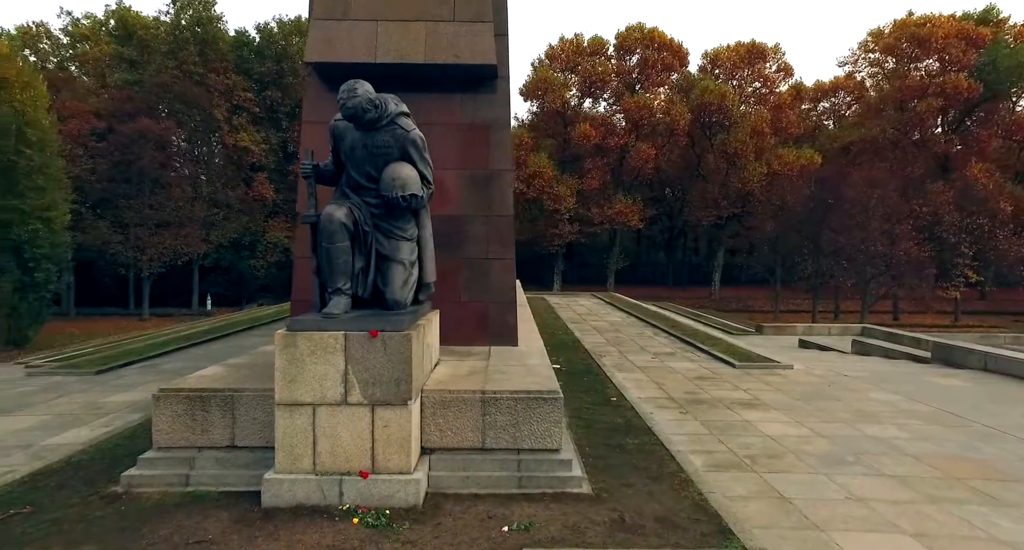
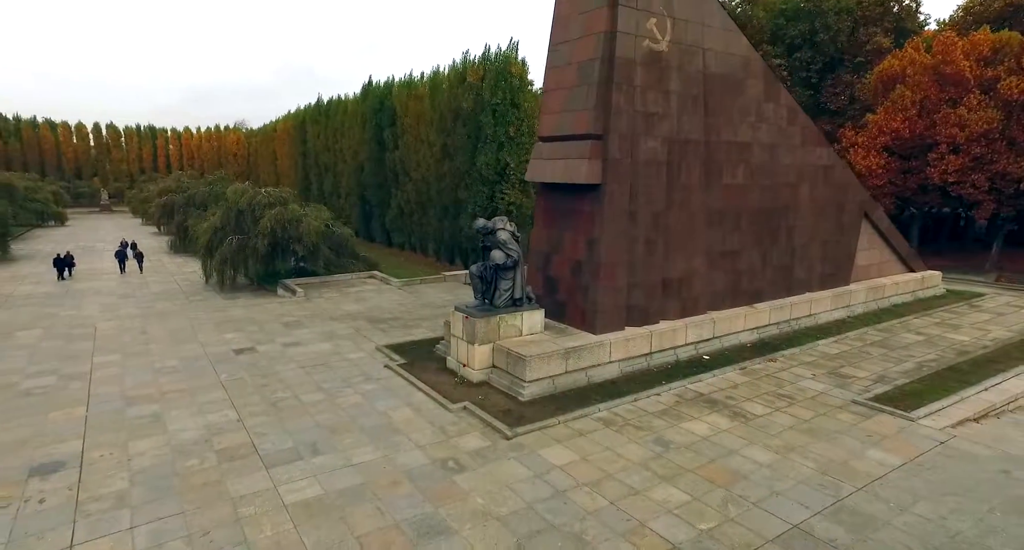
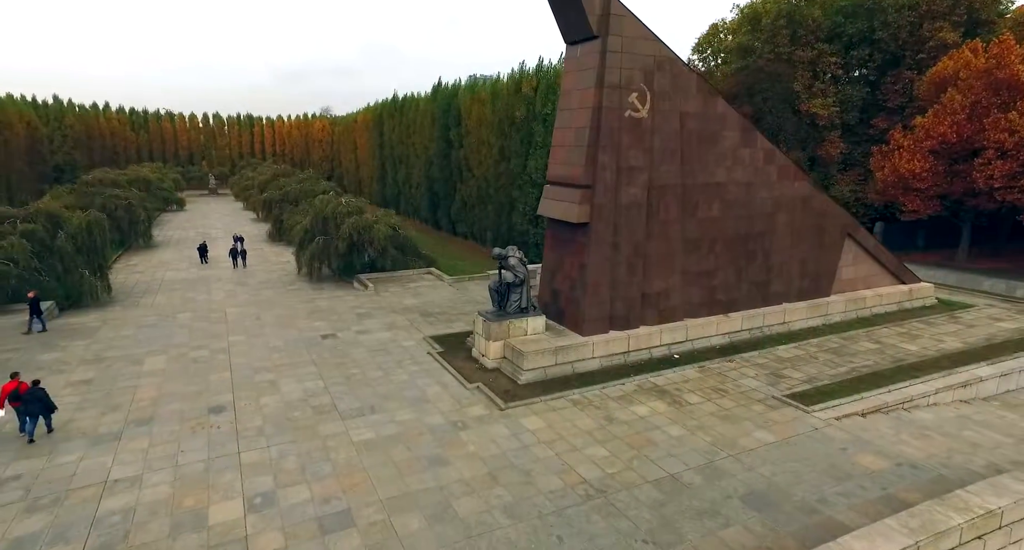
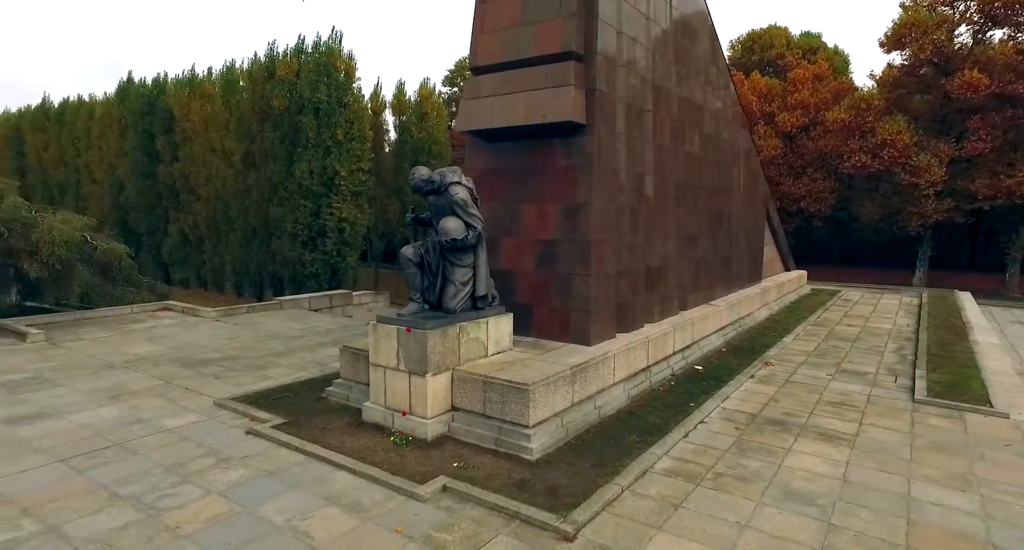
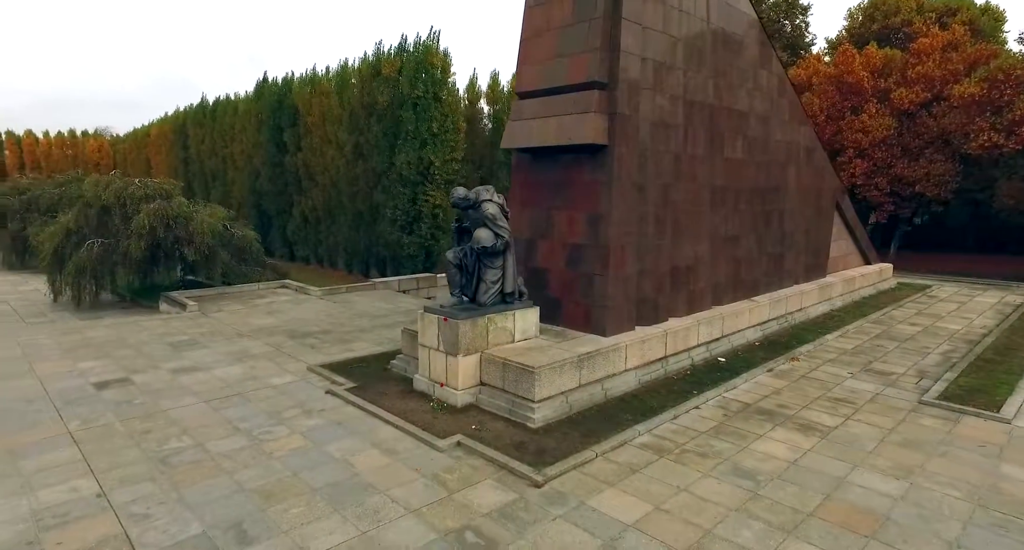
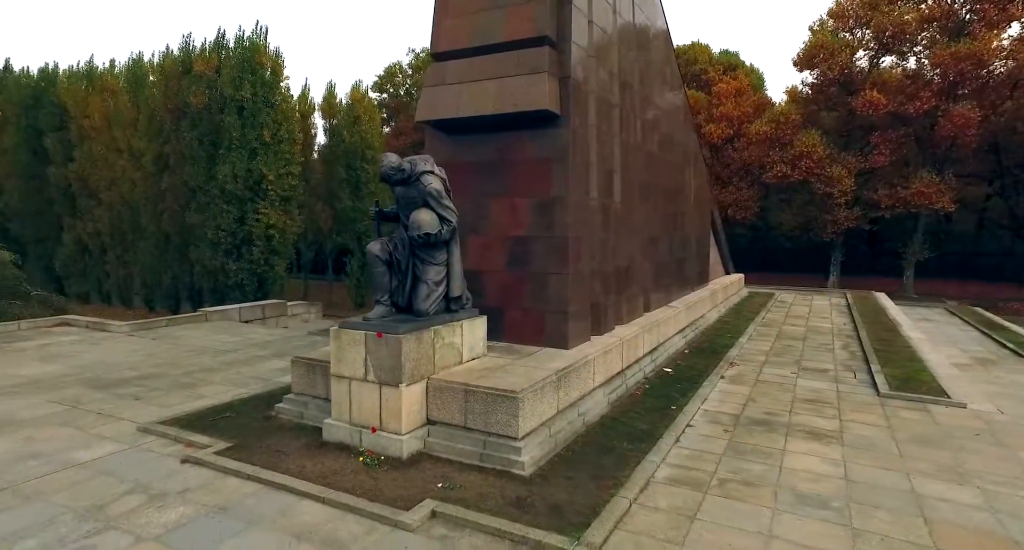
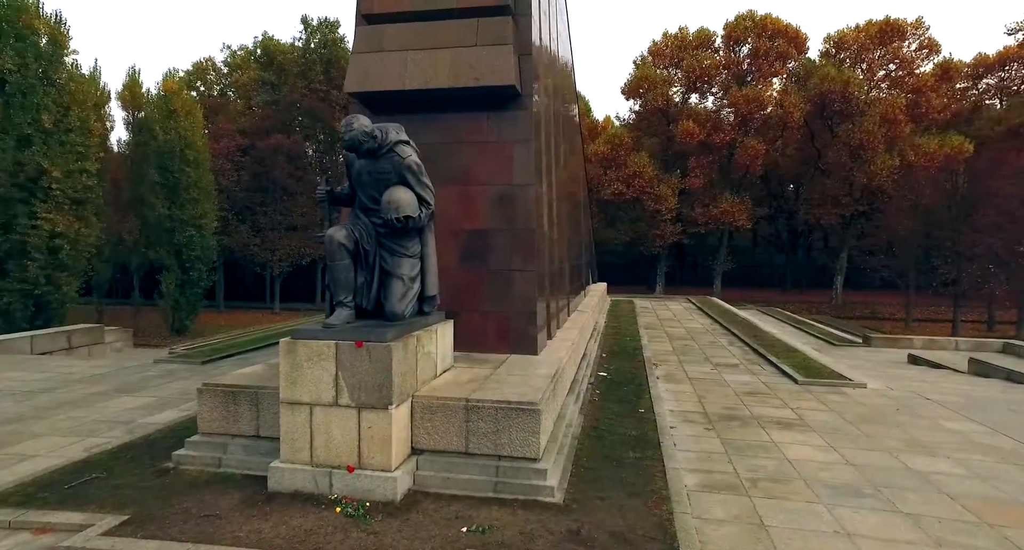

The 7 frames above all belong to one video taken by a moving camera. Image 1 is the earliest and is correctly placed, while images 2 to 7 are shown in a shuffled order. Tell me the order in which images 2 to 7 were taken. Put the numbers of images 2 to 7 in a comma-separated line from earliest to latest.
7, 6, 4, 5, 2, 3
